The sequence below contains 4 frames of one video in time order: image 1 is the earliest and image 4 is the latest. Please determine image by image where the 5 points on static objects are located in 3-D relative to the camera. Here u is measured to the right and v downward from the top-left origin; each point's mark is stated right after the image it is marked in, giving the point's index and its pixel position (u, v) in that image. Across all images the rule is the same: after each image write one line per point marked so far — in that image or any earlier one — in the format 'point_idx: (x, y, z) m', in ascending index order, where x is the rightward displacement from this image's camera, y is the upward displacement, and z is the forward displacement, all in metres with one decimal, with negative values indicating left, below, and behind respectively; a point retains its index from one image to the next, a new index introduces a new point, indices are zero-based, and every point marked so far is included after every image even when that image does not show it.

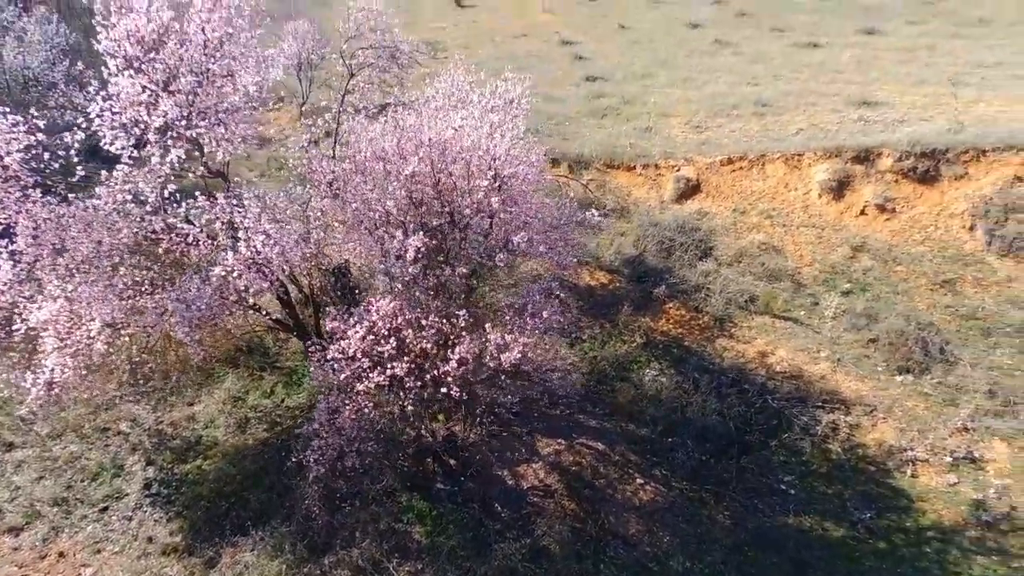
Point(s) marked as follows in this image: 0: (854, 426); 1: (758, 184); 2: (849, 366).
0: (+5.3, -2.2, +9.9) m
1: (+5.6, +2.4, +14.4) m
2: (+5.7, -1.3, +10.8) m
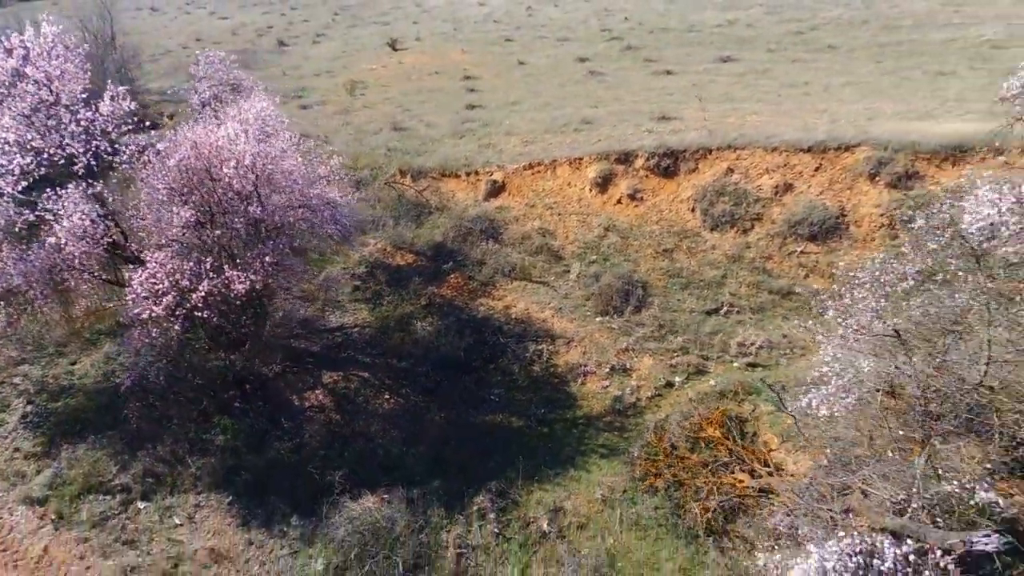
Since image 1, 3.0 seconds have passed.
0: (+0.9, -1.3, +13.1) m
1: (+1.0, +2.9, +17.8) m
2: (+1.2, -0.5, +14.0) m
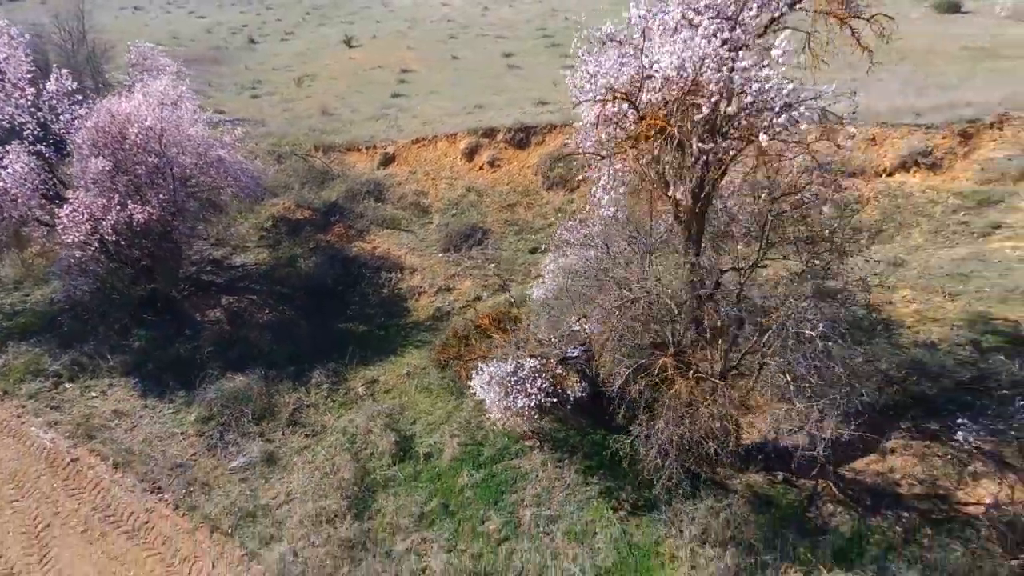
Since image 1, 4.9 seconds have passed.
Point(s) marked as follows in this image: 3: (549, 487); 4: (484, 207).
0: (-2.9, +0.2, +16.7) m
1: (-2.8, +4.5, +21.4) m
2: (-2.6, +1.0, +17.6) m
3: (+0.7, -3.3, +10.6) m
4: (-0.9, +2.4, +19.1) m
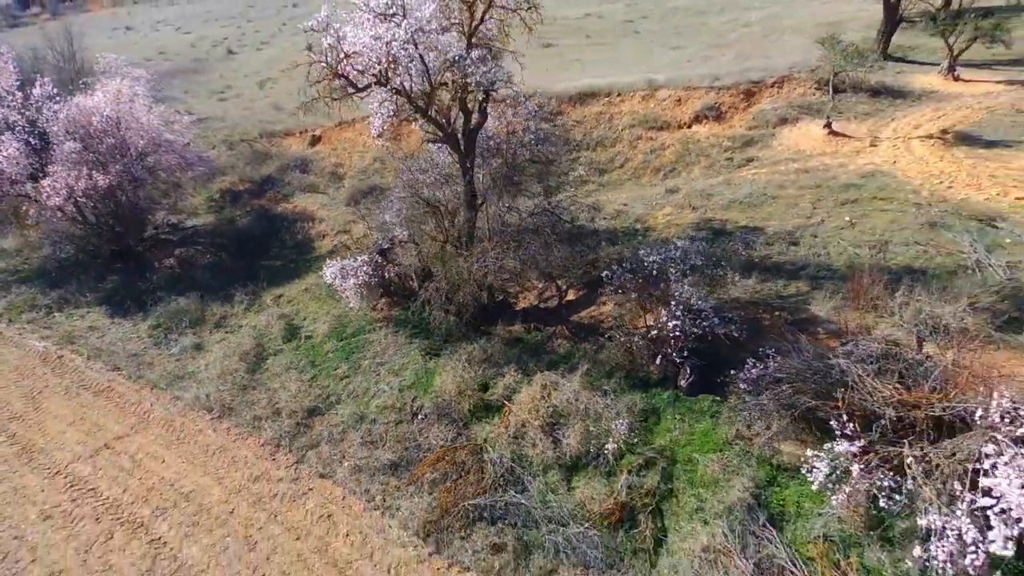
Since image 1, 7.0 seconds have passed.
0: (-6.7, +2.0, +21.5) m
1: (-6.7, +6.3, +26.2) m
2: (-6.4, +2.8, +22.3) m
3: (-3.1, -1.4, +15.3) m
4: (-4.7, +4.3, +23.8) m
